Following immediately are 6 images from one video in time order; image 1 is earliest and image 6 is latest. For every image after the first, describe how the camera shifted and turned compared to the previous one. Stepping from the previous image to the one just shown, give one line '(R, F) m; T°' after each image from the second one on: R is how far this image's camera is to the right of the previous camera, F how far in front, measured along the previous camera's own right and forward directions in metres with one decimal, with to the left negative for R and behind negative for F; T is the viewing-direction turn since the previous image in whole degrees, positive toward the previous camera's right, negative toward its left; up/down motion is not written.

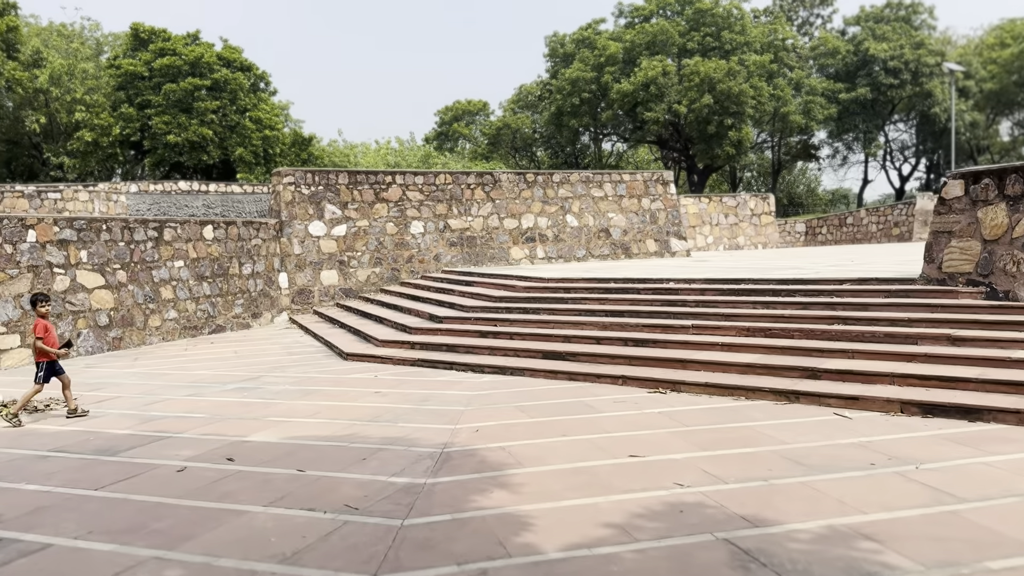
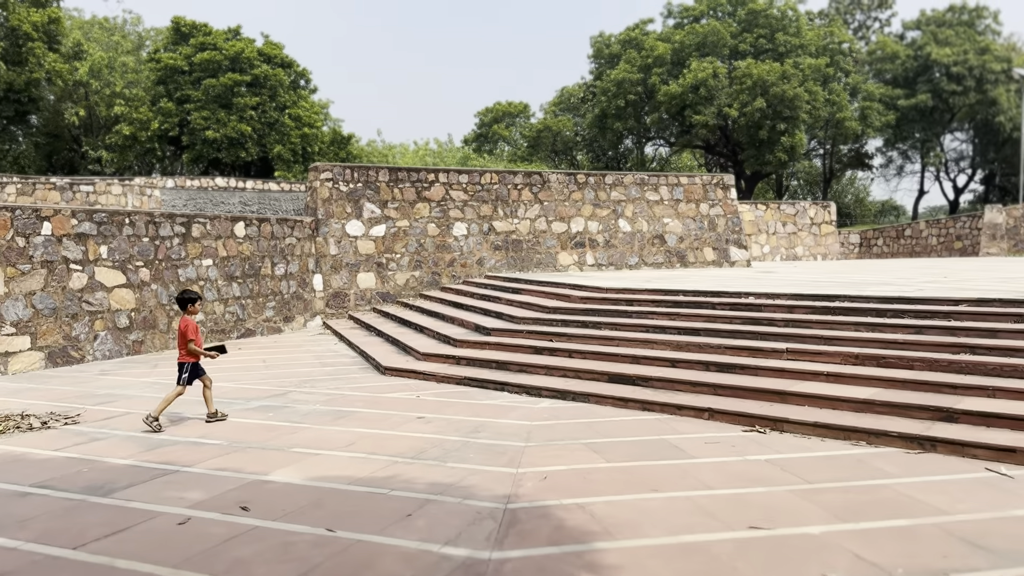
(-0.2, +0.8) m; -2°
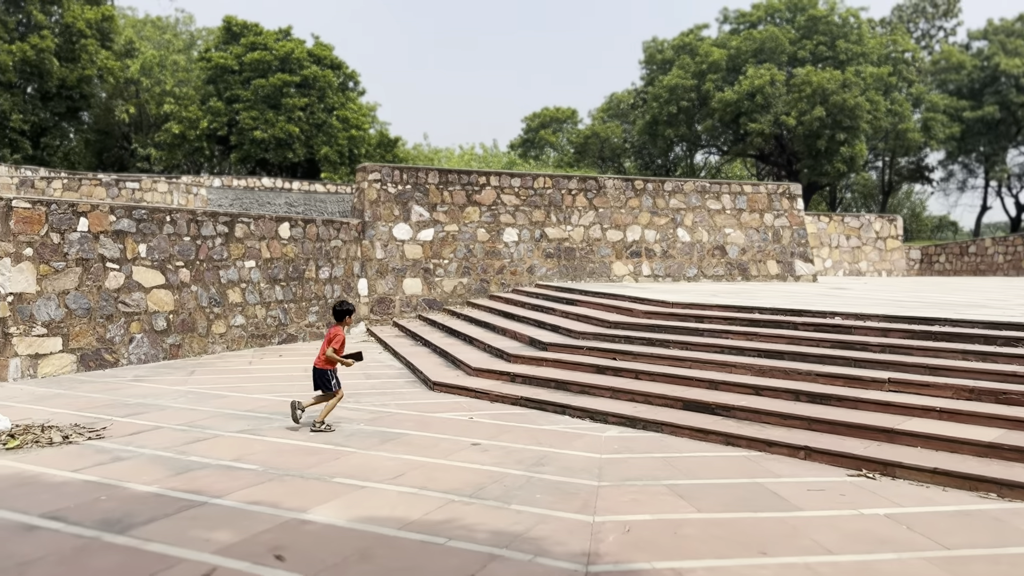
(-0.2, +0.5) m; -3°
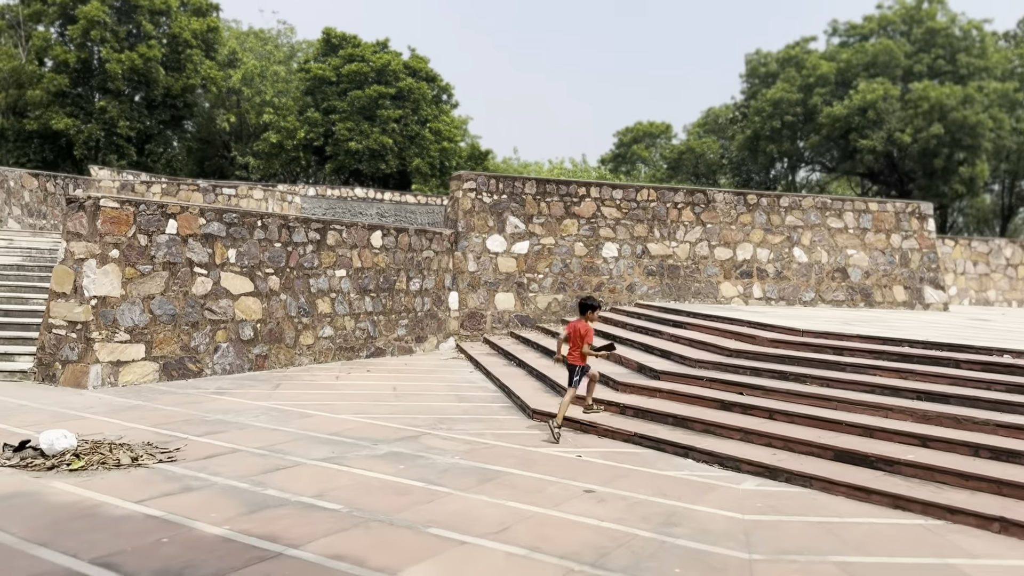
(-0.2, +0.6) m; -6°
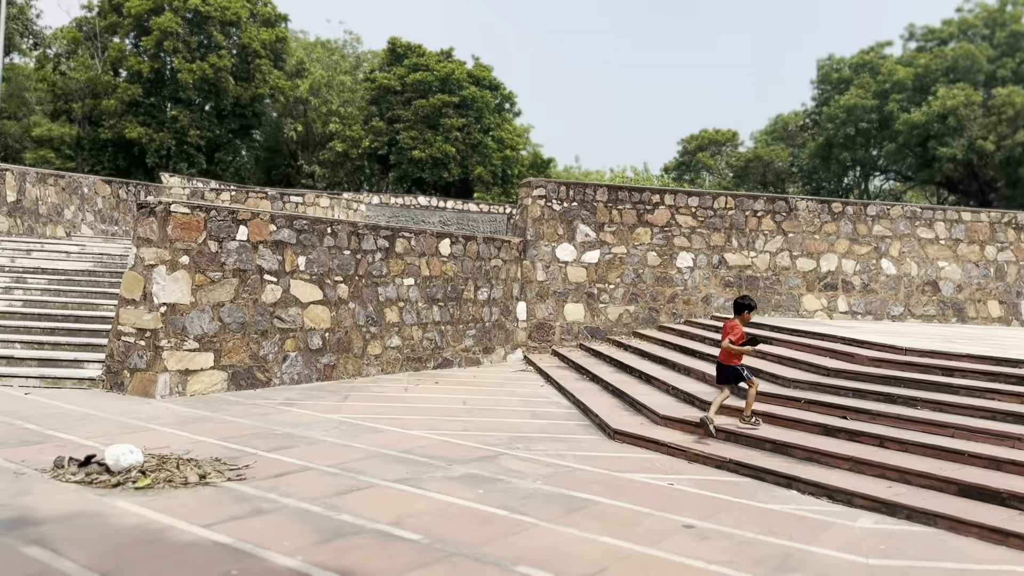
(-0.1, +0.3) m; -4°
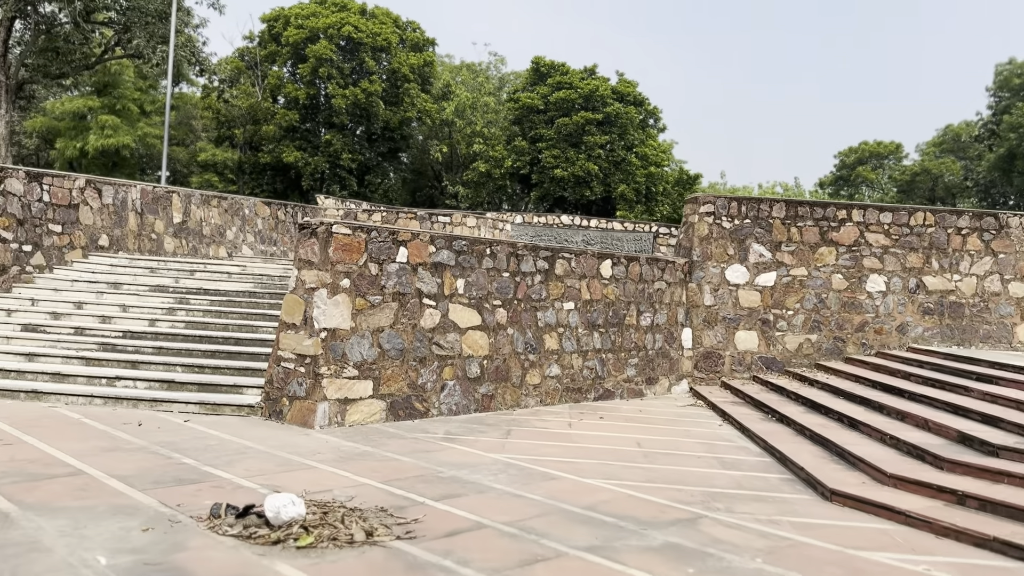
(-0.3, +0.6) m; -9°
